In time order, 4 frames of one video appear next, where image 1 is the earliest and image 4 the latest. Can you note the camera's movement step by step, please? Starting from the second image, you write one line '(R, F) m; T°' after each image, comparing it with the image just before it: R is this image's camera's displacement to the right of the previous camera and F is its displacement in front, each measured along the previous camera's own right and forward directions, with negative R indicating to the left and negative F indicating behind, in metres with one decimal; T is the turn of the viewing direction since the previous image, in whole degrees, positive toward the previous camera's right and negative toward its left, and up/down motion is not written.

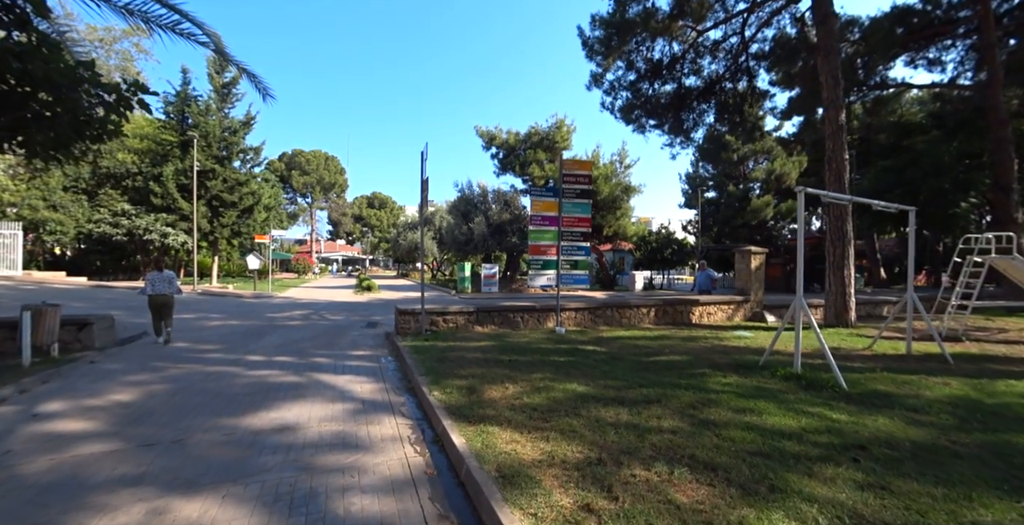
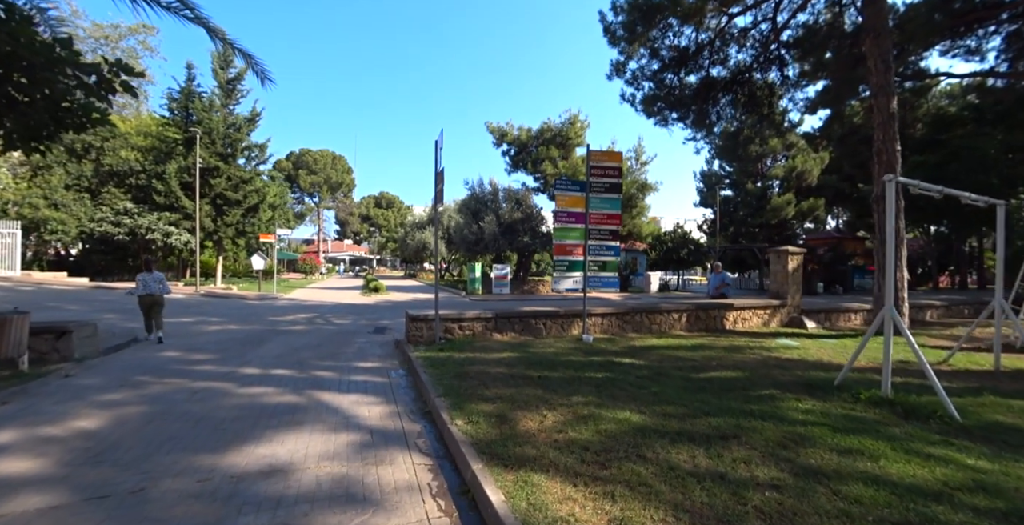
(-0.3, +0.9) m; -1°
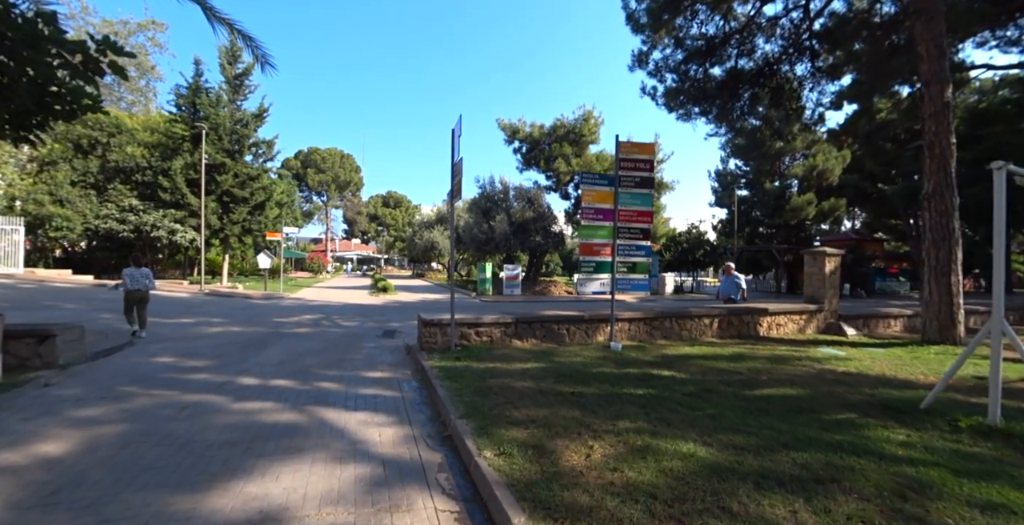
(-0.3, +0.7) m; -1°
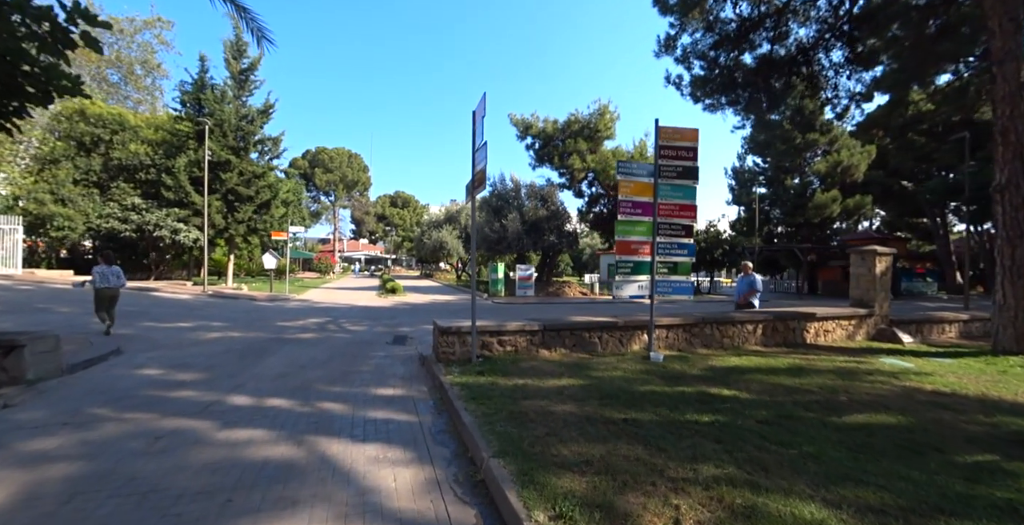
(-0.3, +0.9) m; -1°
